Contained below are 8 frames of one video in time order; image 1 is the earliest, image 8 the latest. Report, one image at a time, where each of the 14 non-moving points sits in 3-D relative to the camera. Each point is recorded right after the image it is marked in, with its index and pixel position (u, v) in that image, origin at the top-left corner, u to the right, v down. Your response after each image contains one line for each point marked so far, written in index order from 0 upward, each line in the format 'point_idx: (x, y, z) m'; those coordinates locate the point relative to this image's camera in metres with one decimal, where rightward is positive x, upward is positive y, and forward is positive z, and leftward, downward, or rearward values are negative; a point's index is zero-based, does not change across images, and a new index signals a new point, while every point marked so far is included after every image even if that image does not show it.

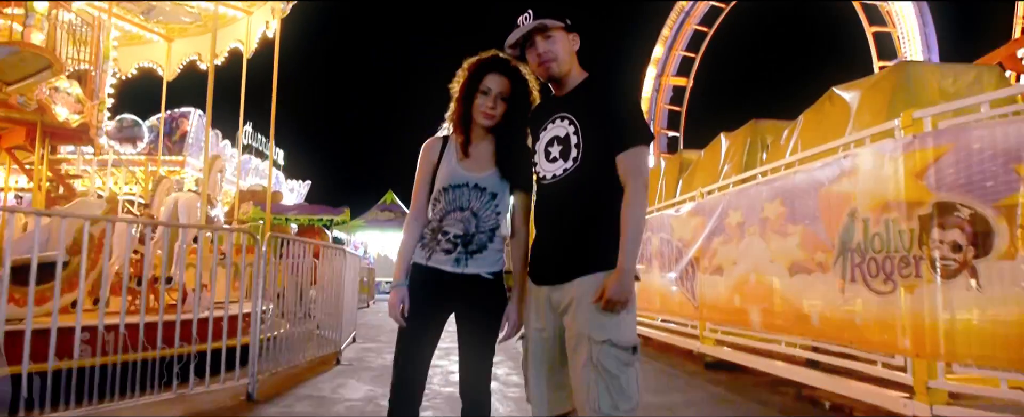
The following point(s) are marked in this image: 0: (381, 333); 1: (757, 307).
0: (-1.7, -1.6, +9.0) m
1: (+1.7, -0.7, +5.0) m
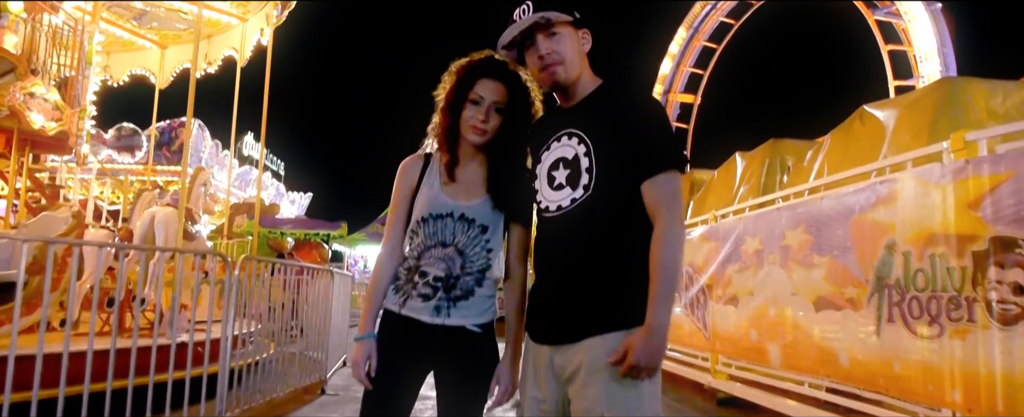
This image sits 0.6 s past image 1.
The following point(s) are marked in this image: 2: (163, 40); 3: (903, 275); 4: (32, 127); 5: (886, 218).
0: (-1.7, -1.8, +8.6) m
1: (+1.7, -0.9, +4.6) m
2: (-5.0, +2.4, +10.1) m
3: (+1.9, -0.3, +3.4) m
4: (-4.3, +0.7, +6.3) m
5: (+1.9, 0.0, +3.6) m
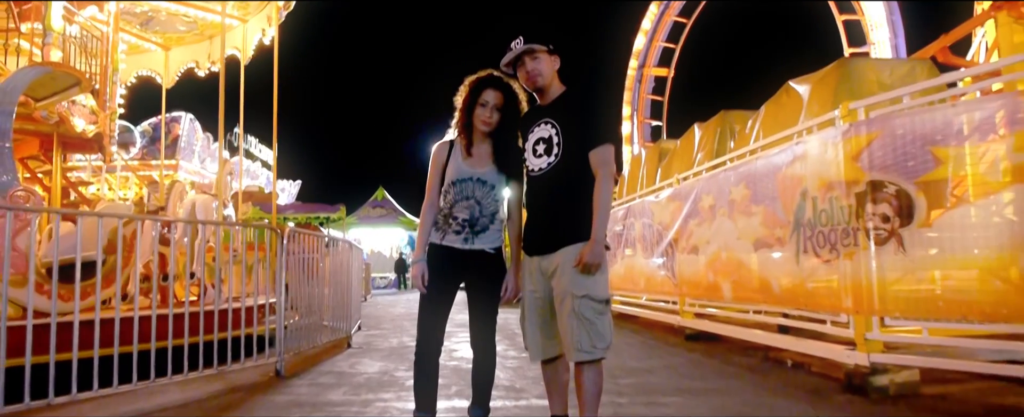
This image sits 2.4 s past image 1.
0: (-1.7, -1.6, +9.5) m
1: (+1.7, -0.6, +5.6) m
2: (-5.3, +2.6, +10.9) m
3: (+1.8, 0.0, +4.3) m
4: (-4.4, +0.8, +7.1) m
5: (+1.8, +0.2, +4.5) m
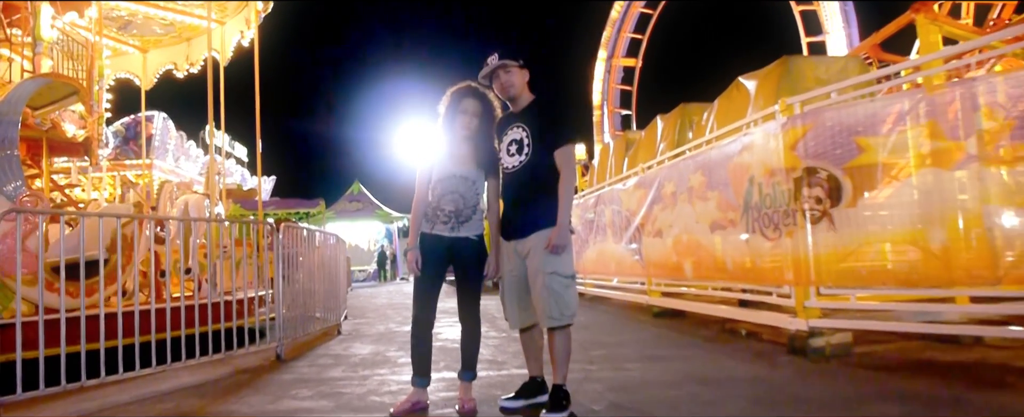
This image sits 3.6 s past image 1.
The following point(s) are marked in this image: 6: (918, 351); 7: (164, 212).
0: (-2.0, -1.5, +9.9) m
1: (+1.5, -0.5, +6.1) m
2: (-5.8, +2.6, +11.1) m
3: (+1.7, +0.1, +4.9) m
4: (-4.7, +0.8, +7.4) m
5: (+1.7, +0.4, +5.0) m
6: (+2.4, -0.8, +4.2) m
7: (-3.6, 0.0, +7.3) m
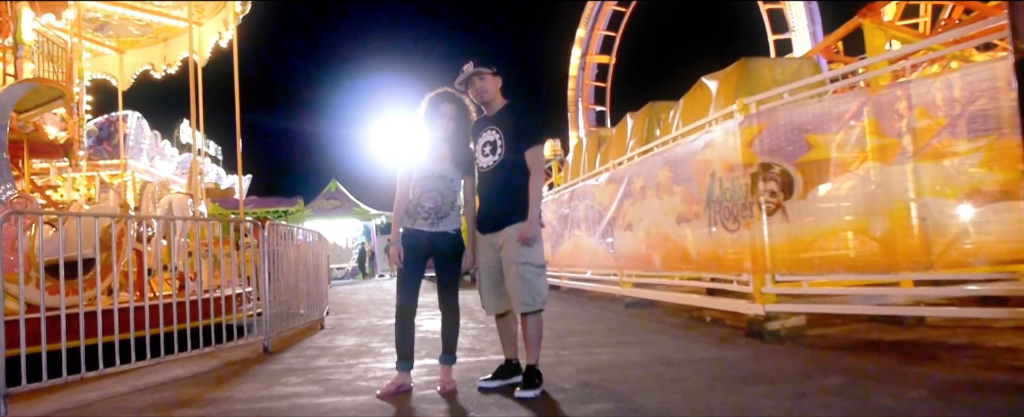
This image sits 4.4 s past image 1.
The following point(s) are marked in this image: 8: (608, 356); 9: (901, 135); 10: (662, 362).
0: (-2.3, -1.4, +10.1) m
1: (+1.3, -0.4, +6.4) m
2: (-6.2, +2.6, +11.1) m
3: (+1.5, +0.1, +5.2) m
4: (-5.0, +0.7, +7.5) m
5: (+1.5, +0.4, +5.3) m
6: (+2.3, -0.8, +4.5) m
7: (-3.9, 0.0, +7.4) m
8: (+0.6, -0.9, +4.1) m
9: (+2.2, +0.4, +4.0) m
10: (+0.8, -0.8, +3.8) m
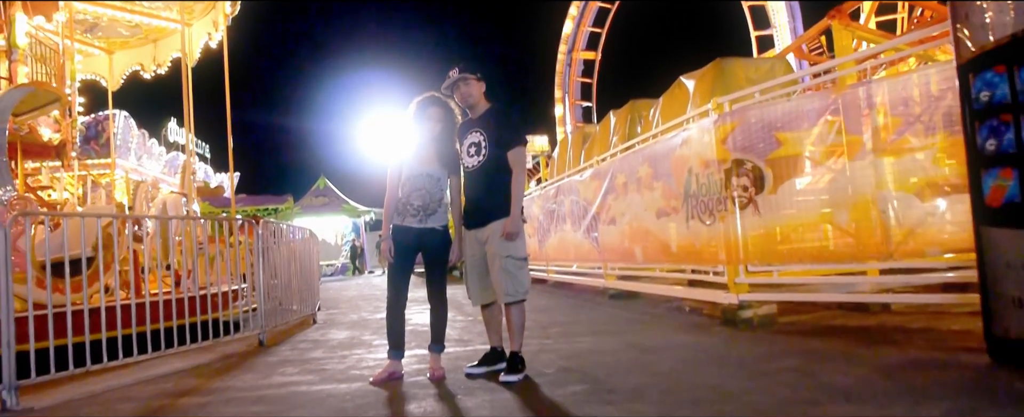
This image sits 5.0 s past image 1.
0: (-2.5, -1.4, +10.3) m
1: (+1.2, -0.4, +6.6) m
2: (-6.4, +2.6, +11.2) m
3: (+1.4, +0.2, +5.4) m
4: (-5.1, +0.7, +7.7) m
5: (+1.4, +0.4, +5.5) m
6: (+2.2, -0.7, +4.8) m
7: (-4.0, 0.0, +7.6) m
8: (+0.5, -0.8, +4.4) m
9: (+2.1, +0.5, +4.3) m
10: (+0.7, -0.8, +4.1) m
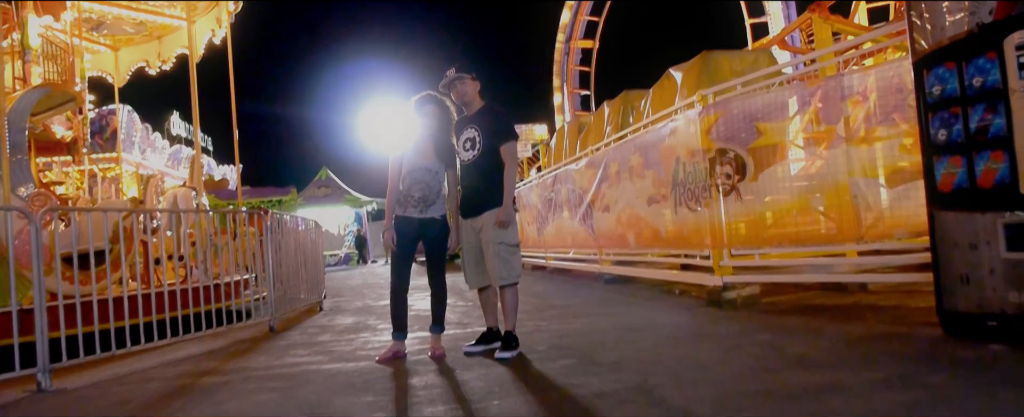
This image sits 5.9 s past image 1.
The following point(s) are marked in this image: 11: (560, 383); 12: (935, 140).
0: (-2.5, -1.3, +10.6) m
1: (+1.2, -0.2, +6.9) m
2: (-6.5, +2.7, +11.5) m
3: (+1.4, +0.3, +5.7) m
4: (-5.1, +0.8, +7.9) m
5: (+1.3, +0.5, +5.8) m
6: (+2.2, -0.6, +5.0) m
7: (-4.0, 0.0, +7.9) m
8: (+0.5, -0.8, +4.6) m
9: (+2.1, +0.6, +4.5) m
10: (+0.7, -0.7, +4.3) m
11: (+0.2, -0.7, +2.9) m
12: (+1.9, +0.3, +3.2) m
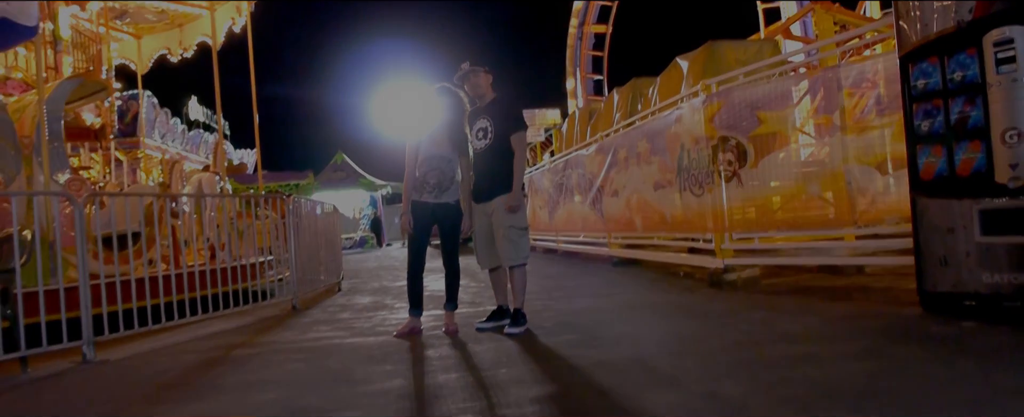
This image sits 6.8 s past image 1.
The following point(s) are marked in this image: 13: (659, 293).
0: (-2.3, -1.0, +10.9) m
1: (+1.3, -0.1, +7.1) m
2: (-6.2, +3.0, +11.8) m
3: (+1.5, +0.4, +5.9) m
4: (-5.0, +1.0, +8.2) m
5: (+1.4, +0.7, +6.0) m
6: (+2.2, -0.5, +5.3) m
7: (-3.9, +0.2, +8.2) m
8: (+0.5, -0.7, +4.9) m
9: (+2.1, +0.6, +4.7) m
10: (+0.8, -0.6, +4.6) m
11: (+0.2, -0.7, +3.1) m
12: (+2.0, +0.4, +3.4) m
13: (+1.1, -0.6, +5.3) m
